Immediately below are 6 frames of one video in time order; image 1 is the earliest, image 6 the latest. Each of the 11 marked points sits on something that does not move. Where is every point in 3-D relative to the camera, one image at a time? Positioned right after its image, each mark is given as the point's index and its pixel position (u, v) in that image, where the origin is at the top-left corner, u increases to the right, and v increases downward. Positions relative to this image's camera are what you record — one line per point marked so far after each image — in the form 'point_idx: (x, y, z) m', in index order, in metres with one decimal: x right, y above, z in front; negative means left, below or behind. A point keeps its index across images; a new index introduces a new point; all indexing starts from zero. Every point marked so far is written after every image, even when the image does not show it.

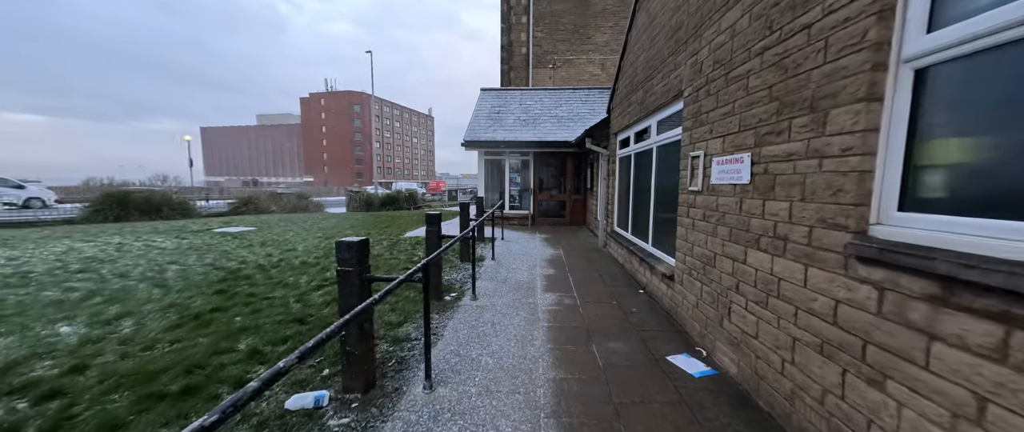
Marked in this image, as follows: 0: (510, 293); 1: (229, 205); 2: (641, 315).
0: (0.0, -1.0, +4.2) m
1: (-12.8, +0.5, +14.7) m
2: (+1.4, -1.1, +3.4) m
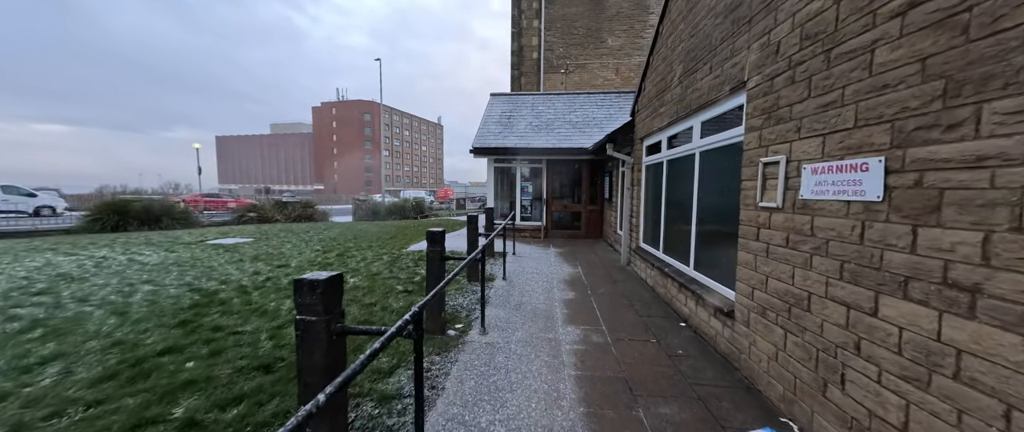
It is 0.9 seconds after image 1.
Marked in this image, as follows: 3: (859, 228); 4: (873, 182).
0: (+0.2, -1.2, +3.5) m
1: (-12.4, +0.1, +14.4) m
2: (+1.5, -1.2, +2.7) m
3: (+1.7, -0.1, +1.6) m
4: (+1.7, +0.2, +1.5) m
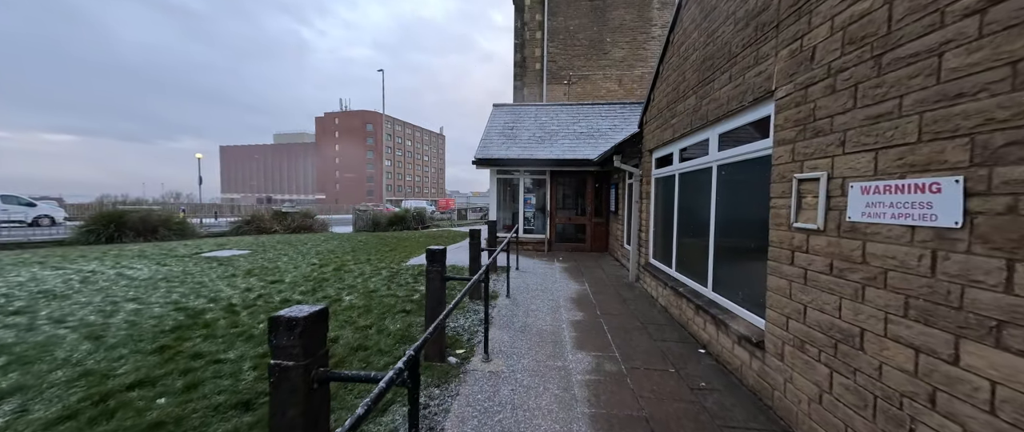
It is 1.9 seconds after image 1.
0: (+0.2, -1.4, +3.3) m
1: (-12.3, -0.4, +14.2) m
2: (+1.6, -1.4, +2.5) m
3: (+1.8, -0.2, +1.4) m
4: (+1.7, 0.0, +1.3) m
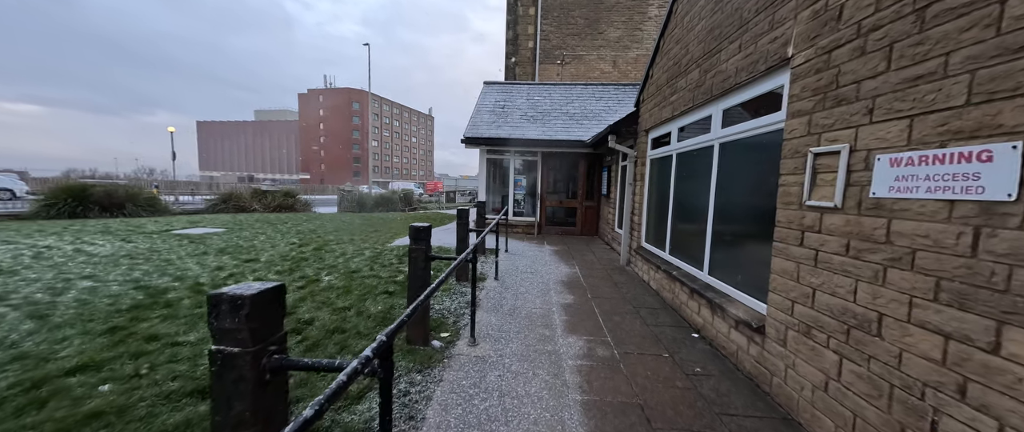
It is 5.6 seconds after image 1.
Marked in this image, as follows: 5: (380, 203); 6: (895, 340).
0: (+0.1, -1.1, +3.1) m
1: (-12.7, +0.5, +13.6) m
2: (+1.5, -1.2, +2.4) m
3: (+1.7, -0.1, +1.2) m
4: (+1.7, +0.1, +1.1) m
5: (-7.0, +0.7, +17.1) m
6: (+1.7, -0.6, +1.5) m
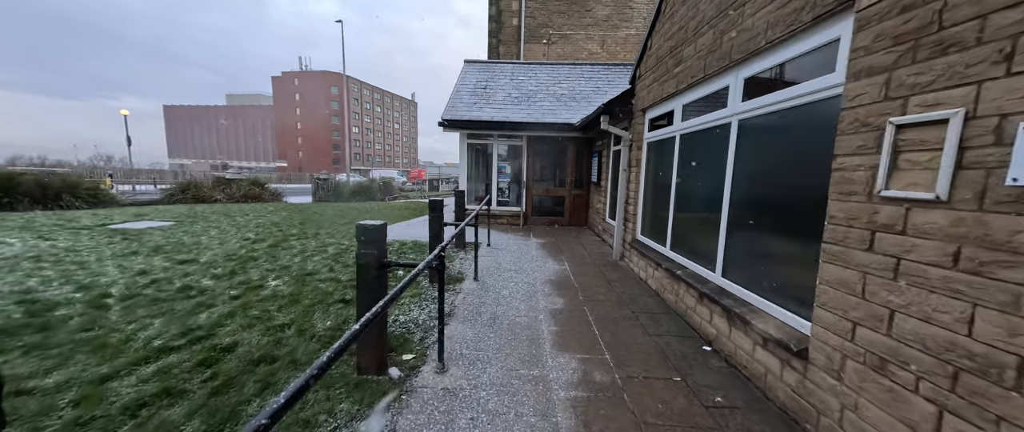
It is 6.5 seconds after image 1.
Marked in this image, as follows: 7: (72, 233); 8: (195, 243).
0: (-0.1, -1.1, +2.6) m
1: (-13.3, +0.9, +12.4) m
2: (+1.3, -1.2, +1.9) m
3: (+1.6, -0.1, +0.7) m
4: (+1.6, +0.1, +0.6) m
5: (-7.7, +1.2, +16.2) m
6: (+1.6, -0.6, +1.0) m
7: (-7.9, -0.3, +5.9) m
8: (-5.2, -0.5, +5.4) m
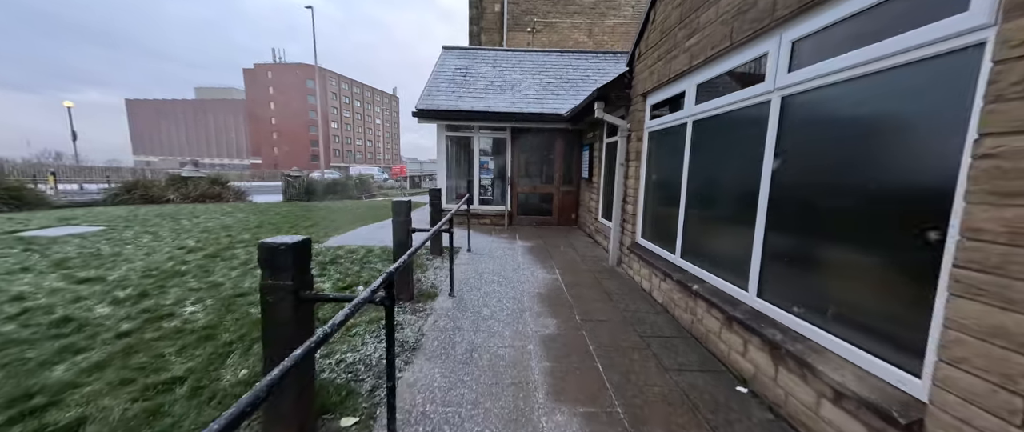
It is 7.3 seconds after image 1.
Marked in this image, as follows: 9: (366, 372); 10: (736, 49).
0: (-0.2, -1.1, +1.9) m
1: (-13.9, +0.8, +11.2) m
2: (+1.3, -1.2, +1.3) m
3: (+1.6, -0.1, +0.1) m
4: (+1.6, +0.1, 0.0) m
5: (-8.5, +1.2, +15.2) m
6: (+1.6, -0.6, +0.4) m
7: (-8.2, -0.4, +4.9) m
8: (-5.5, -0.5, +4.5) m
9: (-1.0, -1.0, +2.2) m
10: (+1.6, +1.3, +2.5) m
